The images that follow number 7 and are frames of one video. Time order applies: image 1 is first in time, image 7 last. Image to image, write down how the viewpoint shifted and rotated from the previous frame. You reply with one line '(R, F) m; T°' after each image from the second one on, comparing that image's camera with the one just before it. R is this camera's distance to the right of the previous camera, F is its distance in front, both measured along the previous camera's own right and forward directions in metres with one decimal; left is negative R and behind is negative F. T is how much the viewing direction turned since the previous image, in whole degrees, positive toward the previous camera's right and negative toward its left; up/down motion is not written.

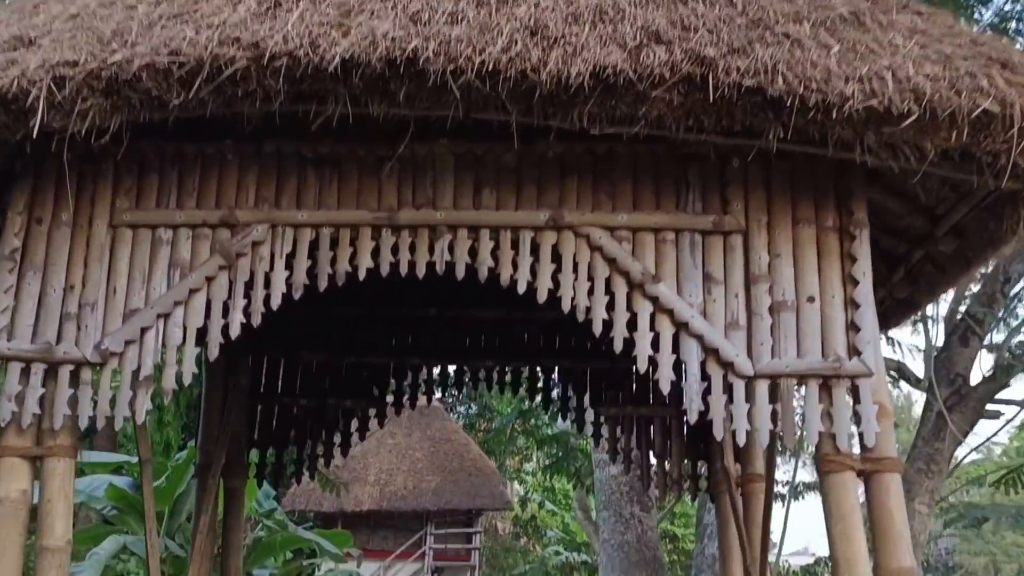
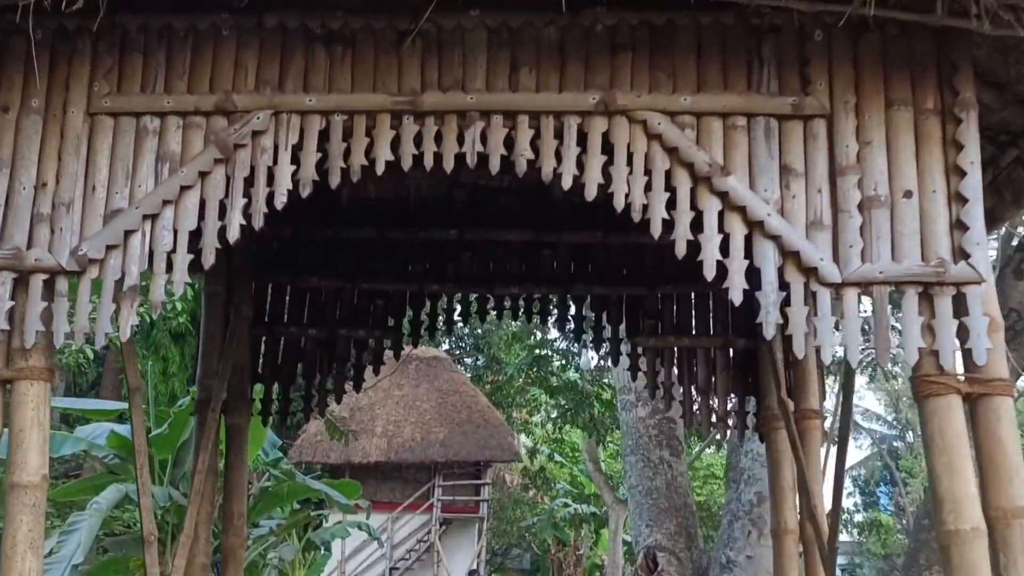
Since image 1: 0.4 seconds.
(-0.1, +0.3) m; 0°
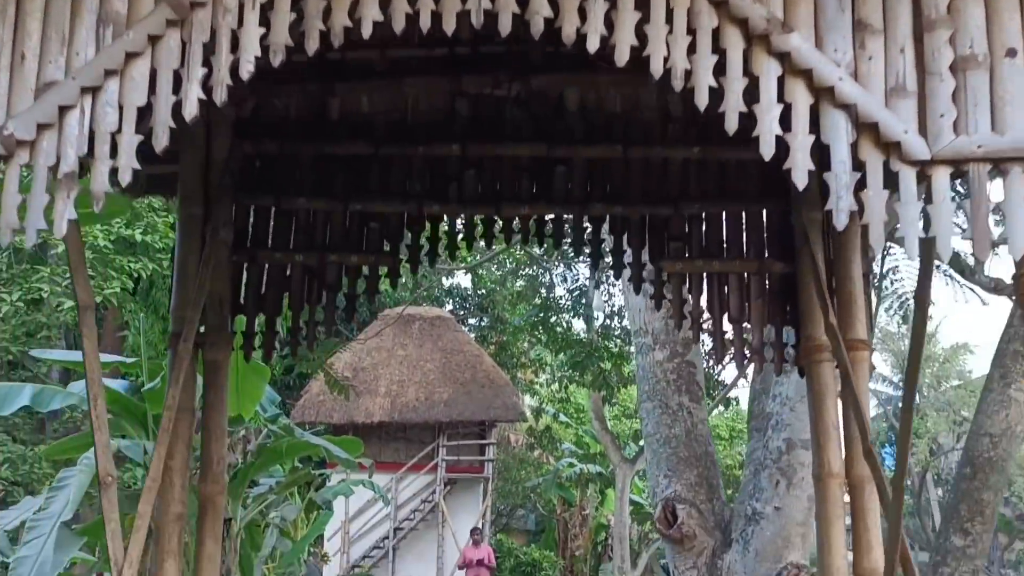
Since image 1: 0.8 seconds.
(0.0, +0.3) m; 0°
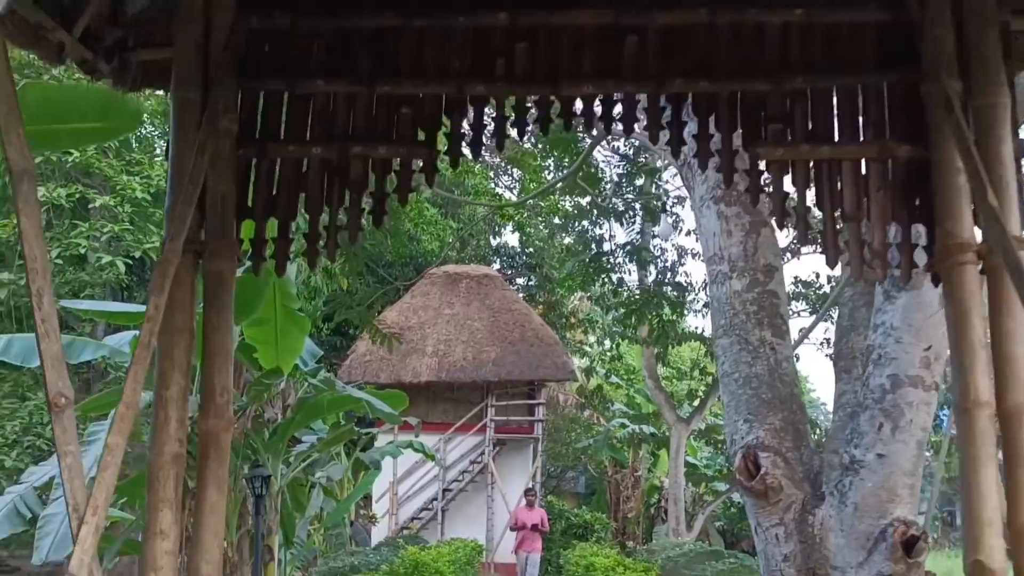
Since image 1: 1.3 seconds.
(0.0, +0.5) m; -2°
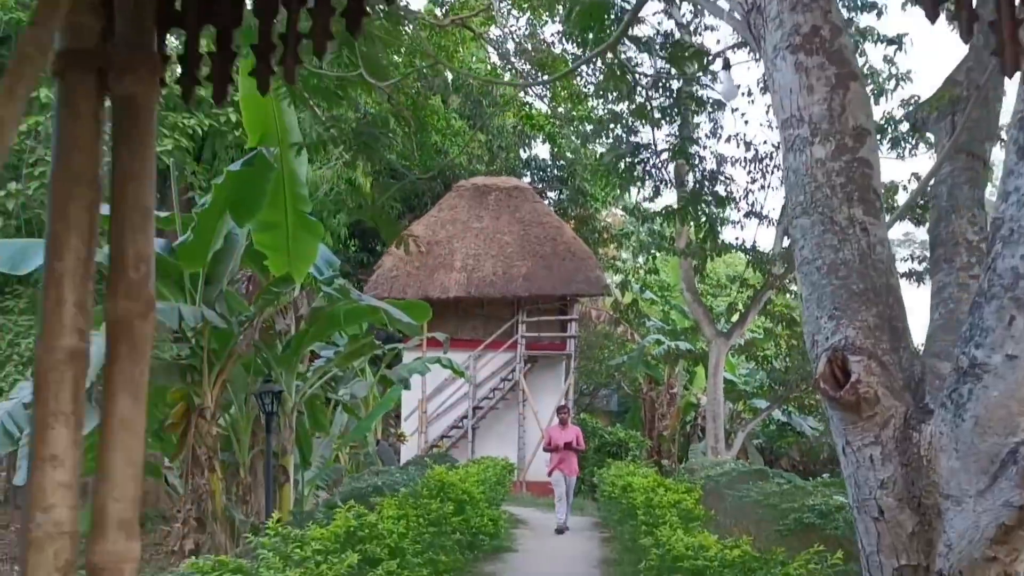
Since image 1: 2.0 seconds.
(0.0, +0.6) m; -2°
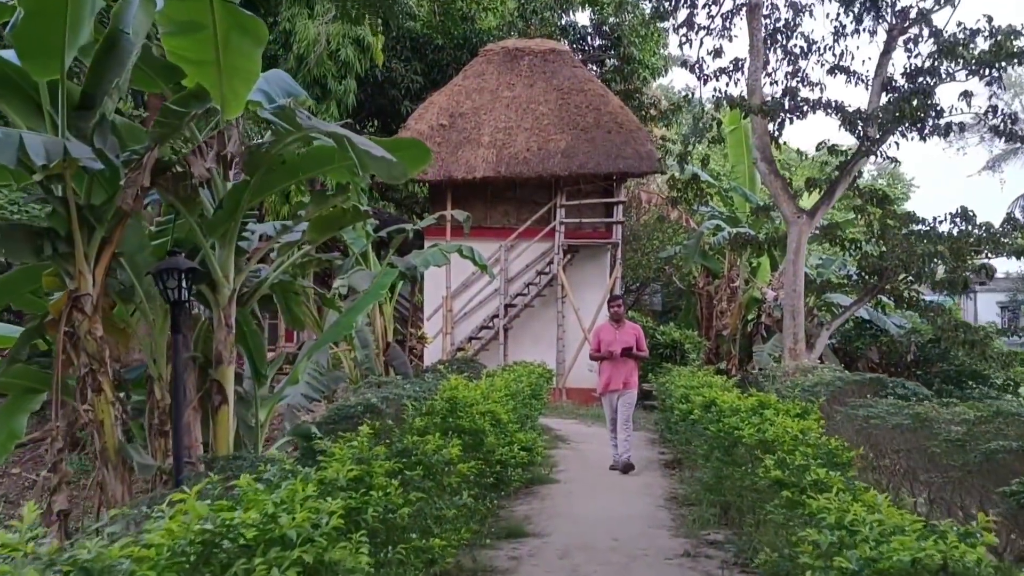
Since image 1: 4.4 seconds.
(0.0, +2.4) m; -2°
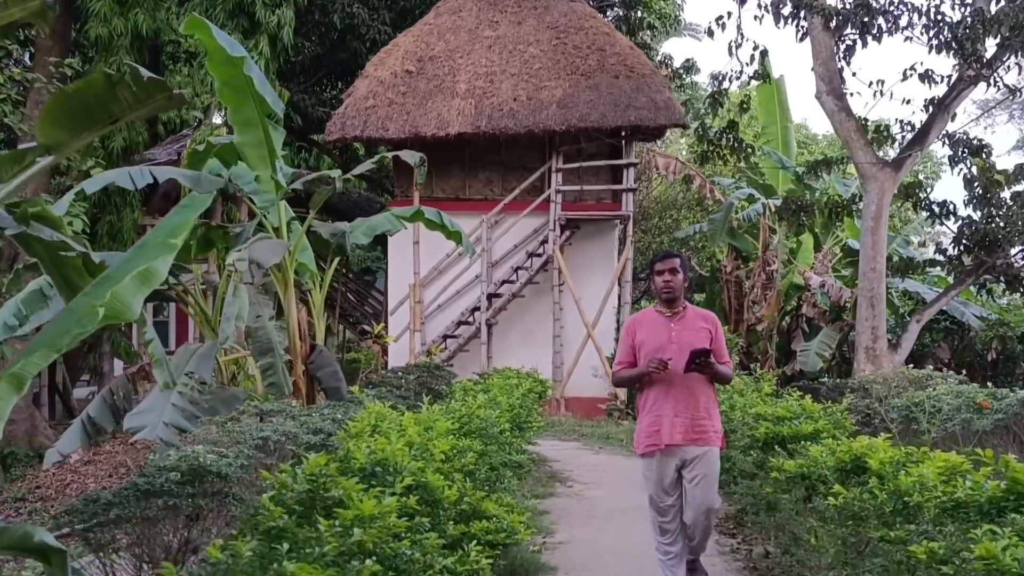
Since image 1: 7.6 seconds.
(+0.1, +3.1) m; 0°
